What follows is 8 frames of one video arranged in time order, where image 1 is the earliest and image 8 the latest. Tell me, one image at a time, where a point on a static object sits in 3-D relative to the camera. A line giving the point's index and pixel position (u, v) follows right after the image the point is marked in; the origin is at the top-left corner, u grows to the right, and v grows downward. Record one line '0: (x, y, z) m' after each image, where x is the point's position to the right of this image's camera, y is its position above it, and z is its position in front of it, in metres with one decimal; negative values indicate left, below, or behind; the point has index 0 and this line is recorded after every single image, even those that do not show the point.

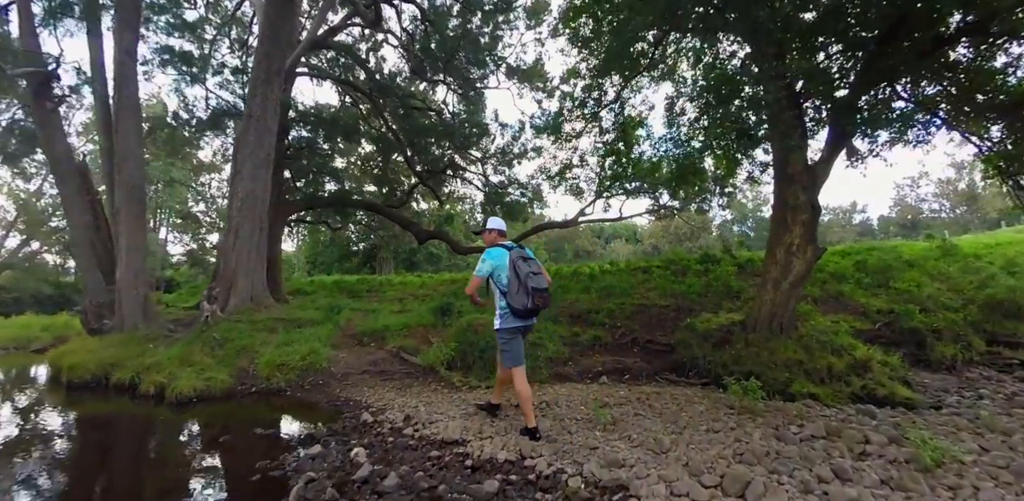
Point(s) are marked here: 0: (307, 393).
0: (-2.5, -1.7, +5.1) m
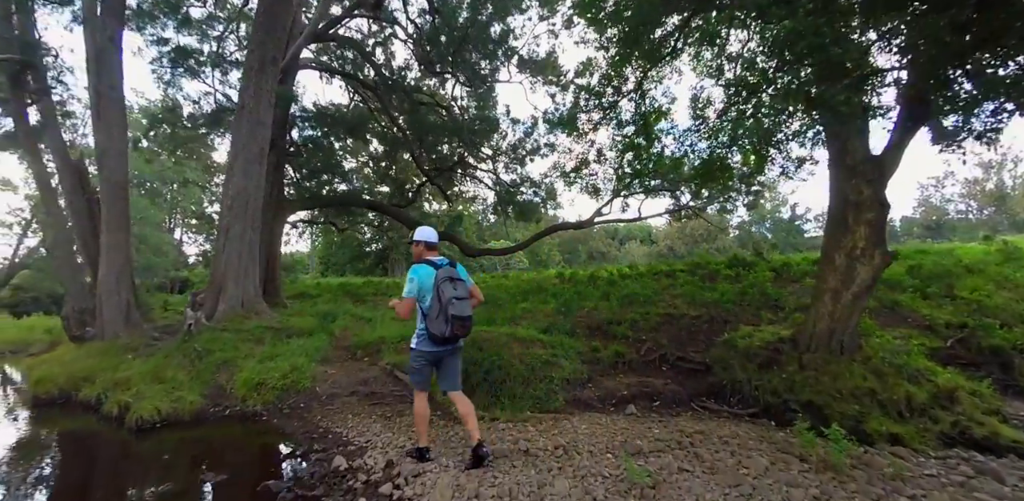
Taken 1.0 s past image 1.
0: (-2.4, -1.8, +4.4) m
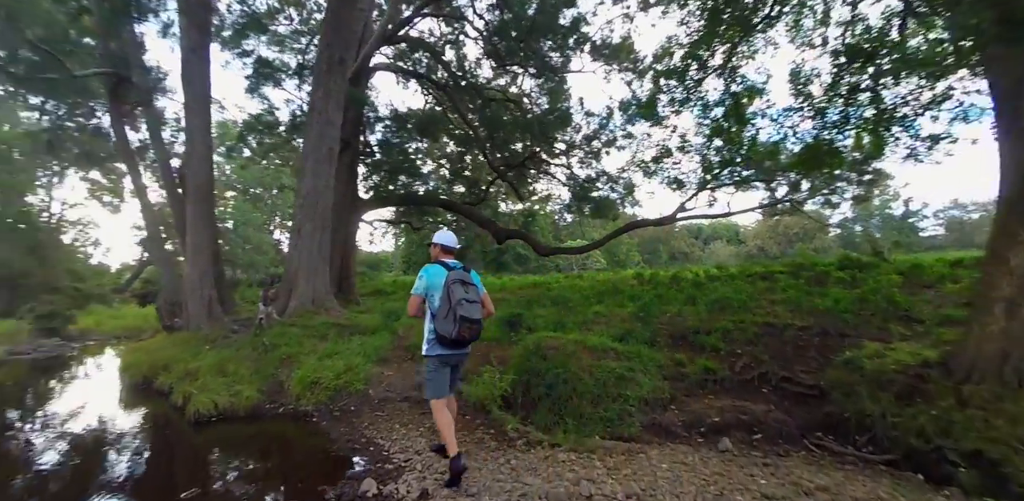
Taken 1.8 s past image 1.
0: (-1.8, -1.7, +4.1) m
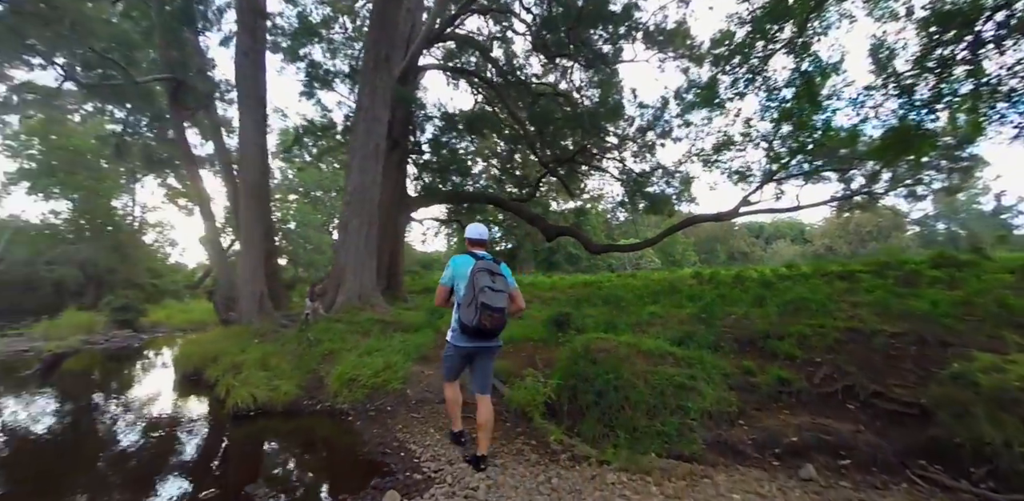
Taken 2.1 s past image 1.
0: (-1.4, -1.7, +4.0) m
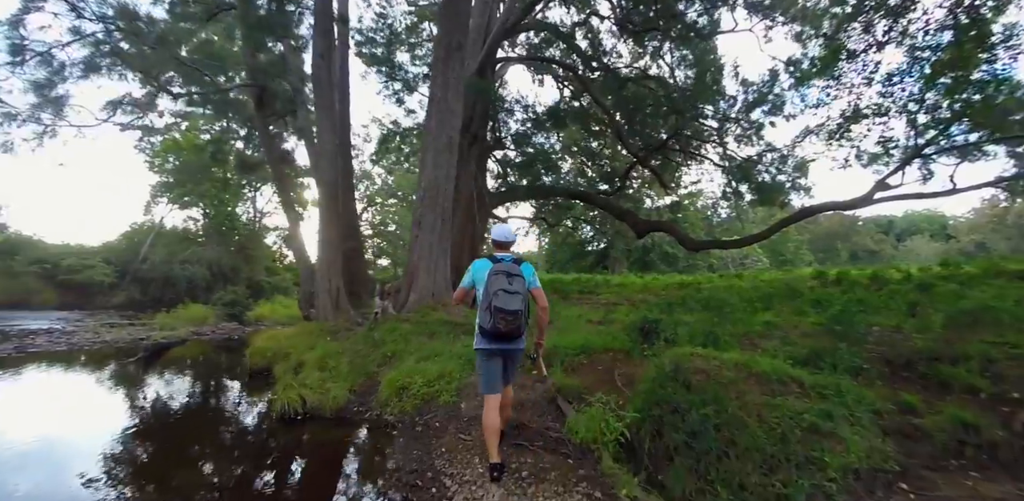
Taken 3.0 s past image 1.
0: (-0.8, -1.6, +3.5) m
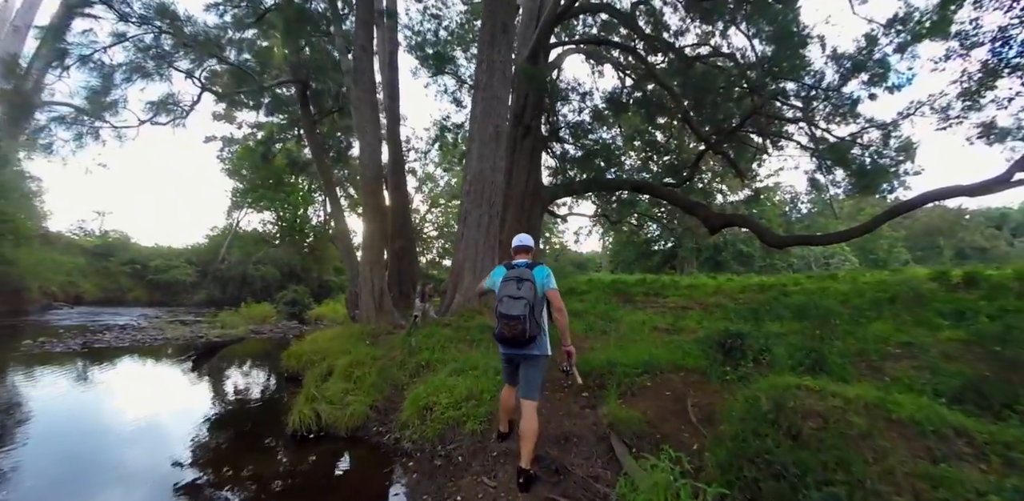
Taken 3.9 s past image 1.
0: (-0.6, -1.6, +2.9) m
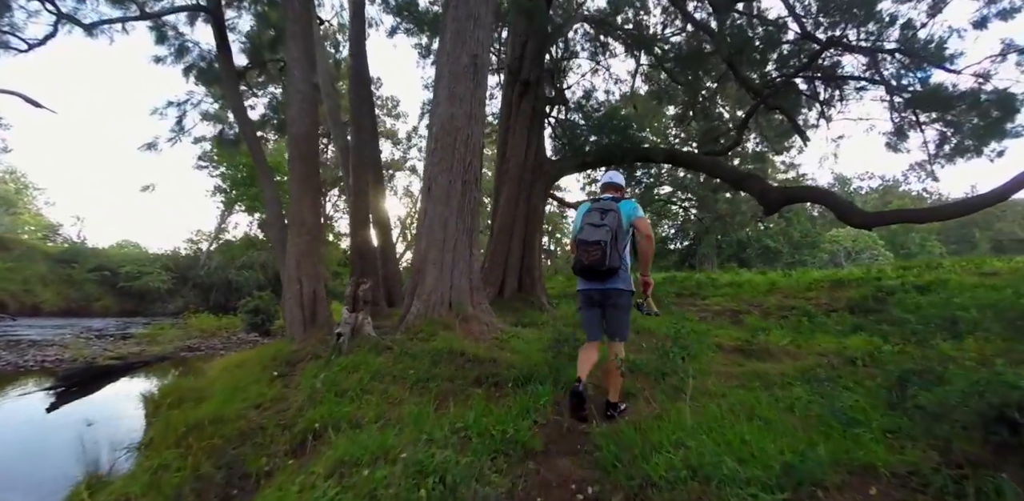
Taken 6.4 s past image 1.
0: (-0.8, -1.4, +0.8) m
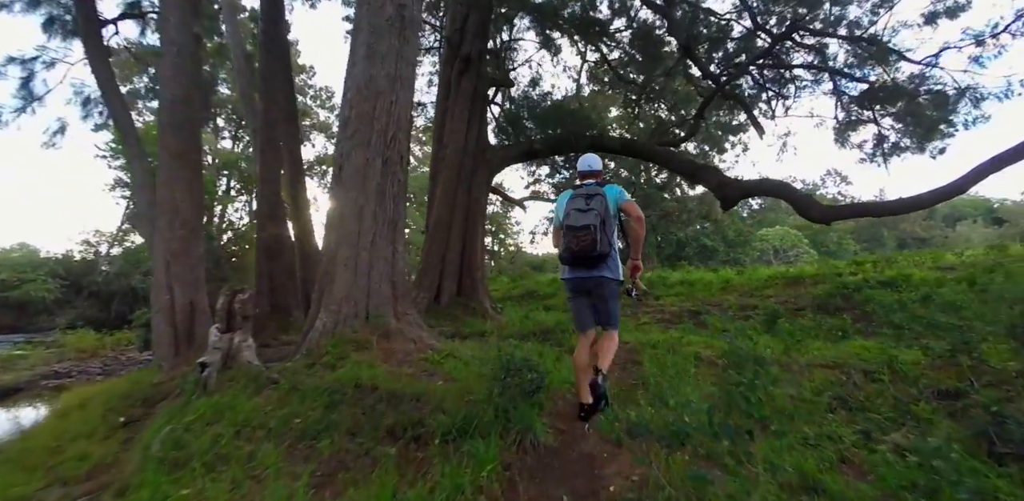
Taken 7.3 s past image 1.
0: (-0.9, -1.4, -0.1) m
